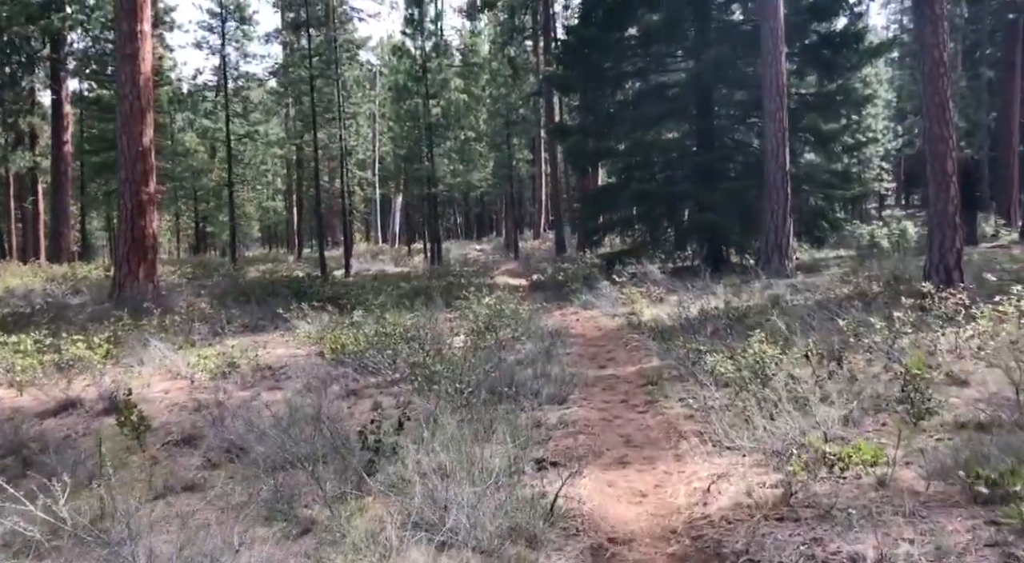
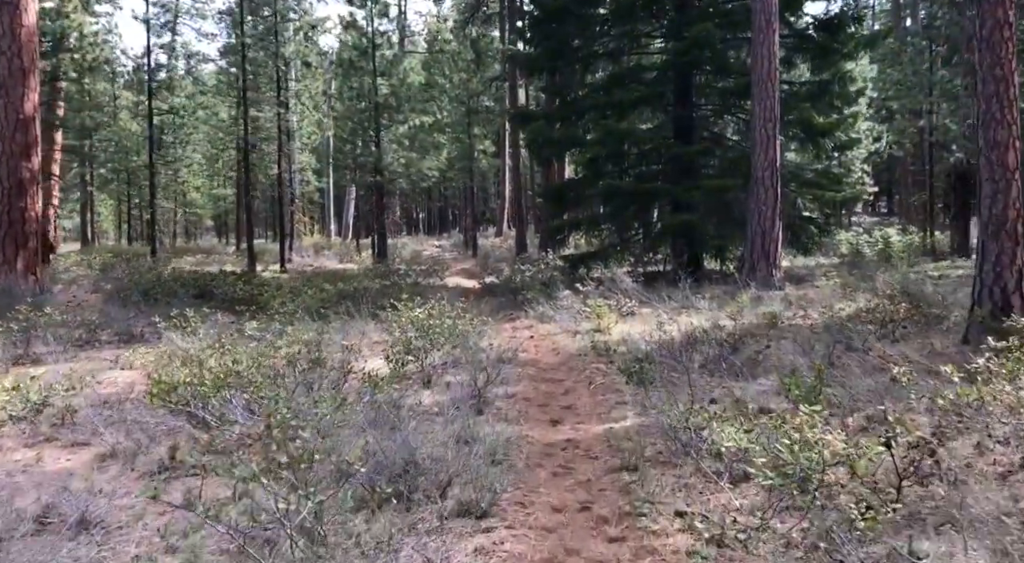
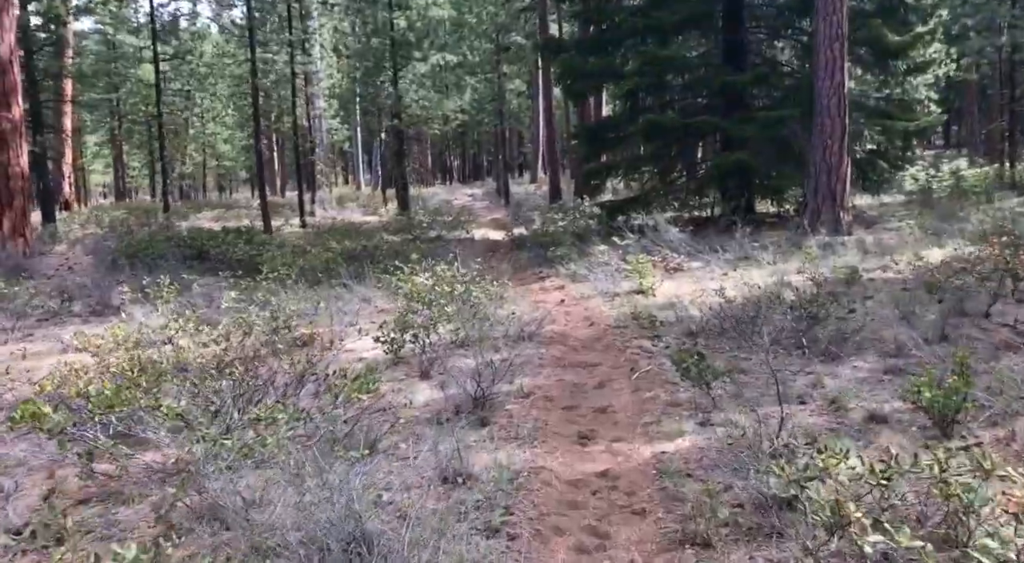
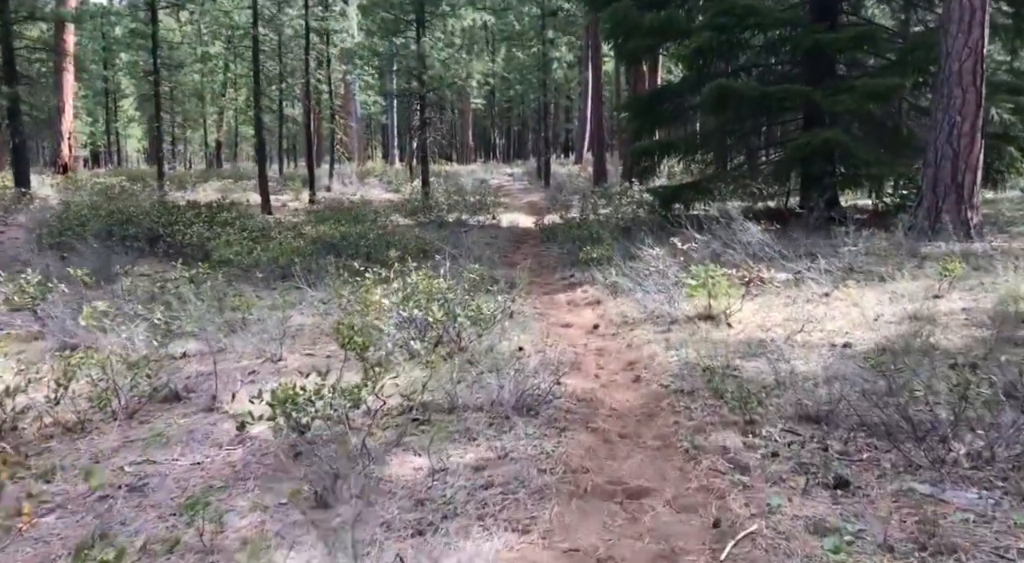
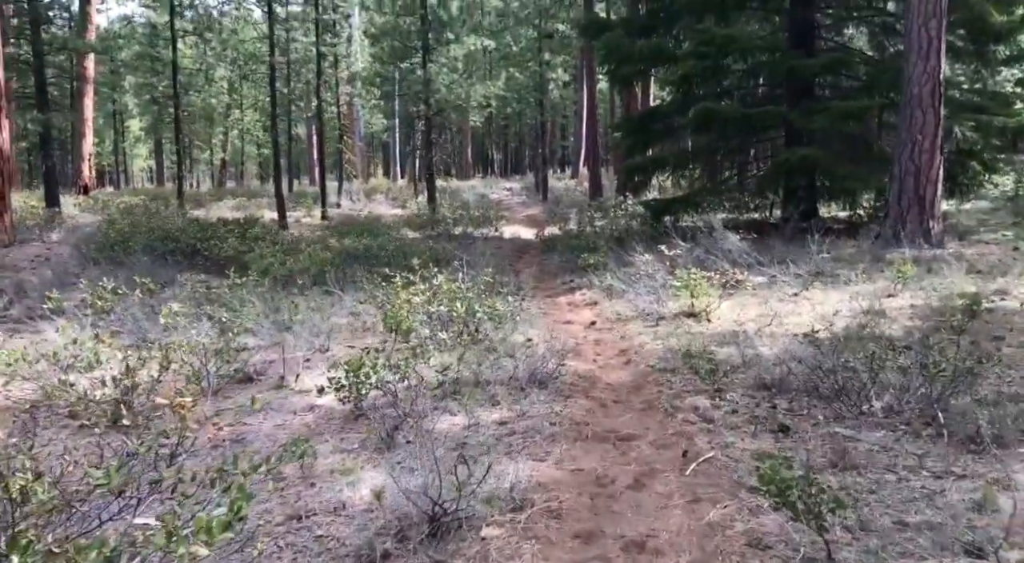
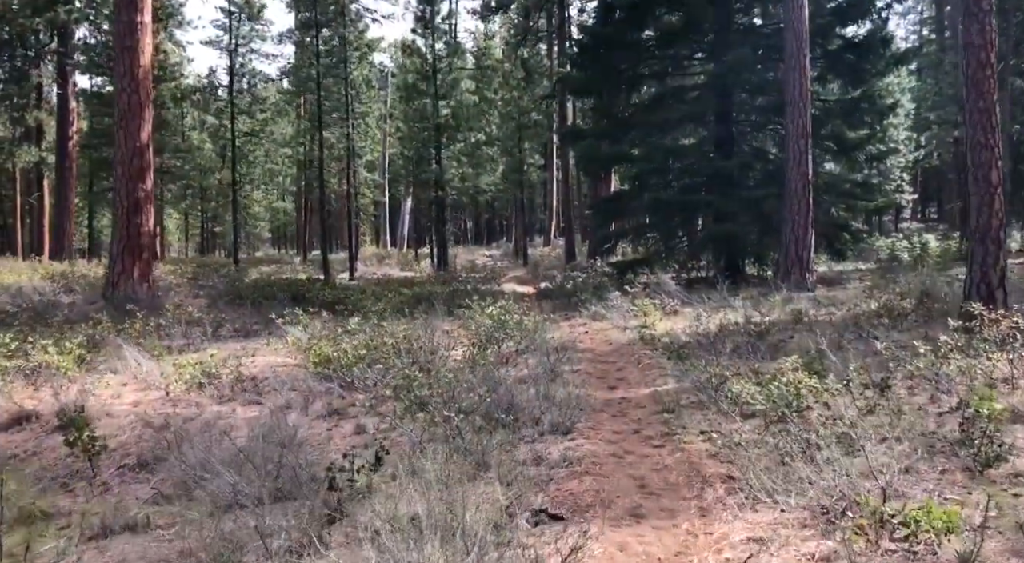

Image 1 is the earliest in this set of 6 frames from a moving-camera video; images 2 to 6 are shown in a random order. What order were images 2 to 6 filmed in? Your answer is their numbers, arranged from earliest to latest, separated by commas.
6, 2, 3, 5, 4
